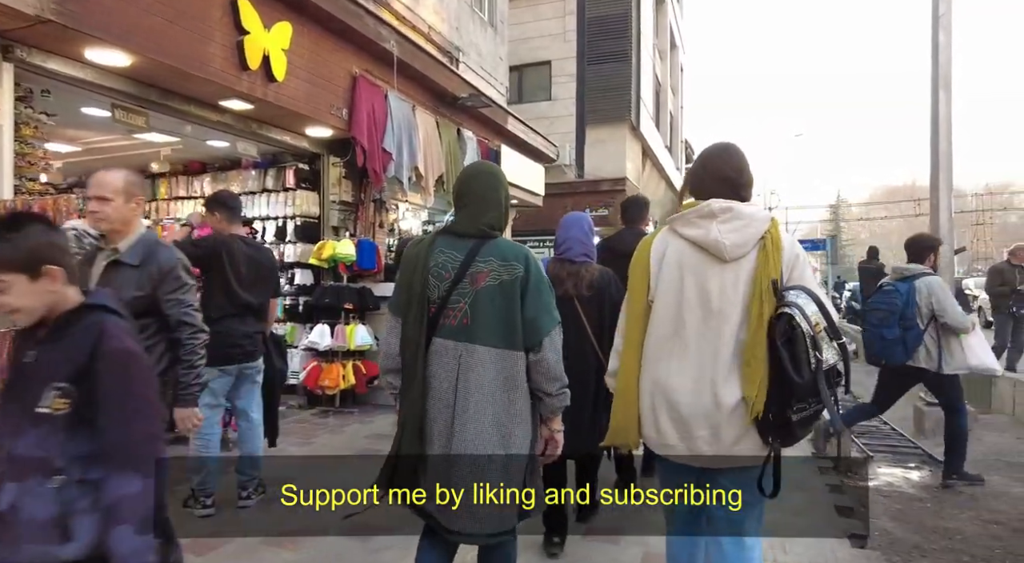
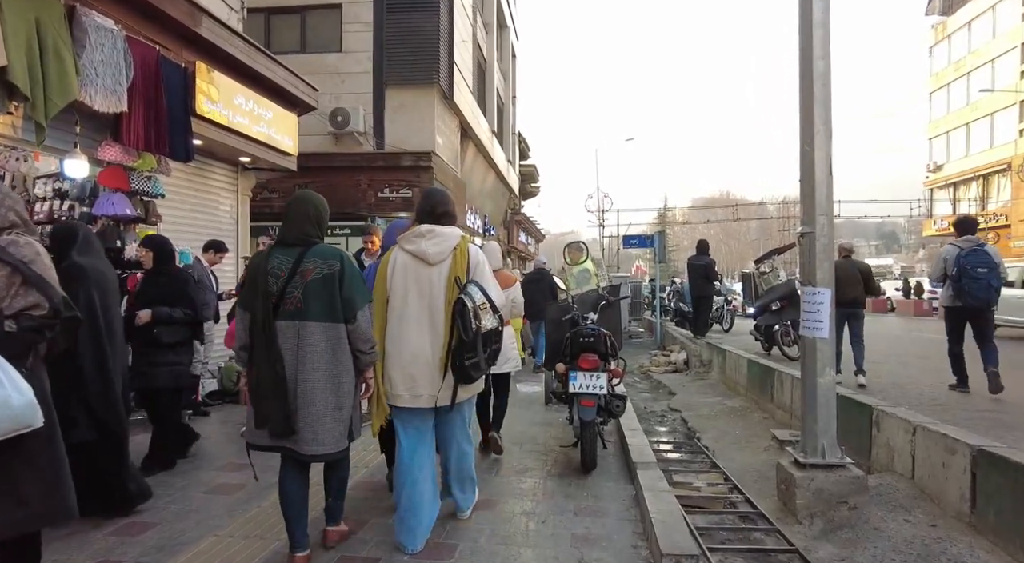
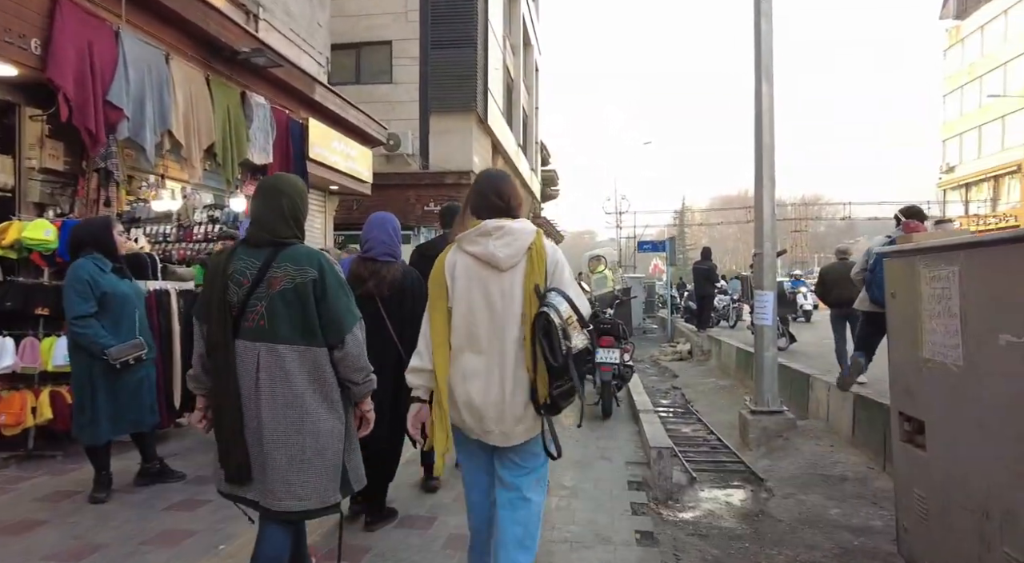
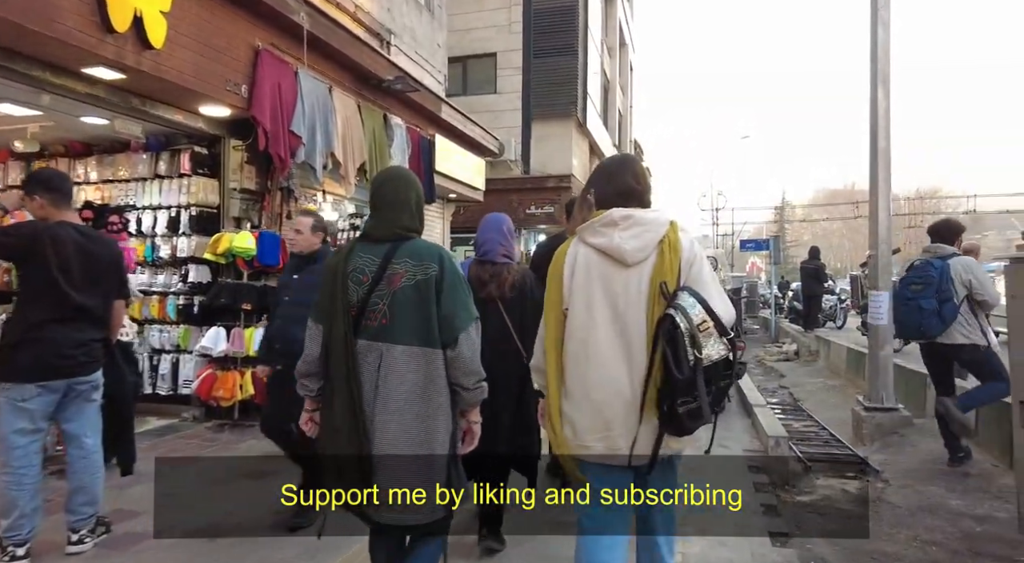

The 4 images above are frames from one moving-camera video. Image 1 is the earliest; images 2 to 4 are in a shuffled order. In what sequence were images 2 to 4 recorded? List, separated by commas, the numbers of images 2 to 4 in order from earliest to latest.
4, 3, 2
